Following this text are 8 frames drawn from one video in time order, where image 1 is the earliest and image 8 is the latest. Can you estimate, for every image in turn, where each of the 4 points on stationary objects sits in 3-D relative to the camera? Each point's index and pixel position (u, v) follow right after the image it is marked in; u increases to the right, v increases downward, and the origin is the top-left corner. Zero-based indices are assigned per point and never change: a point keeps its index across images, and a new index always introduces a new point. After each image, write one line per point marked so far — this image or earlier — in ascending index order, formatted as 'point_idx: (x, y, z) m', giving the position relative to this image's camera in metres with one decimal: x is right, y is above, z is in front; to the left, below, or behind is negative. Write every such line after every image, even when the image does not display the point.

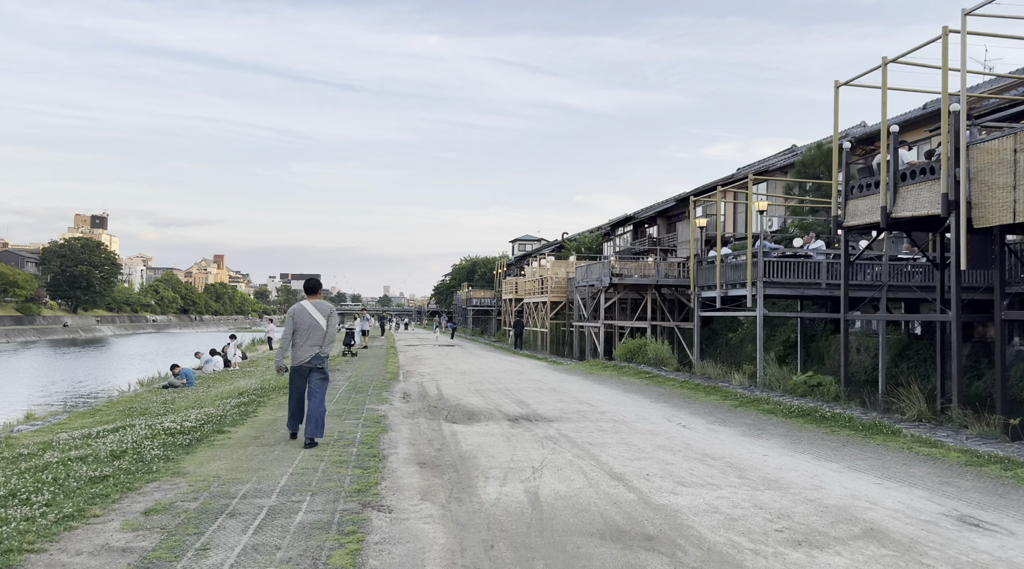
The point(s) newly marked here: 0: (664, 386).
0: (+3.1, -2.1, +17.2) m
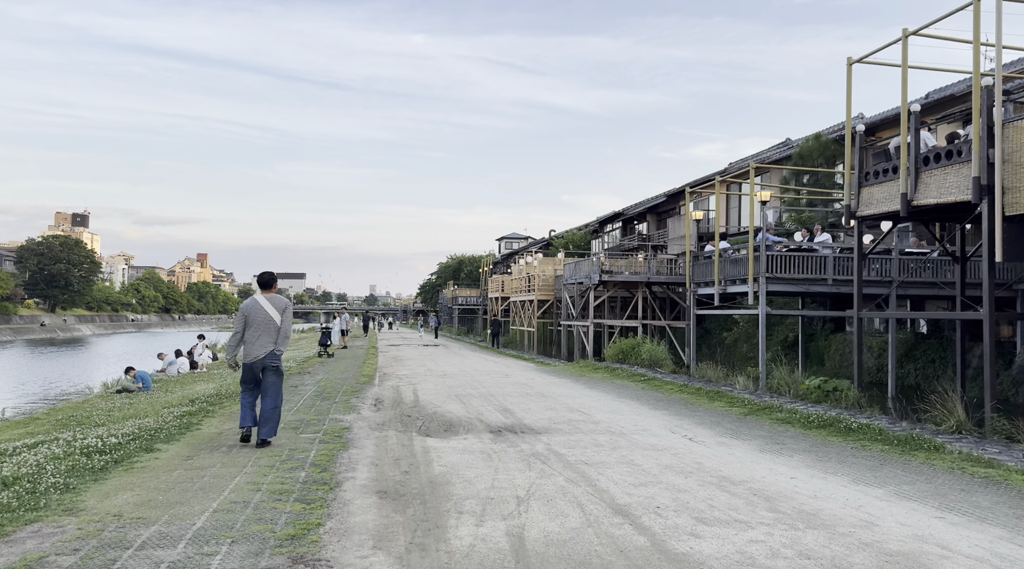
0: (+2.8, -2.0, +15.8) m
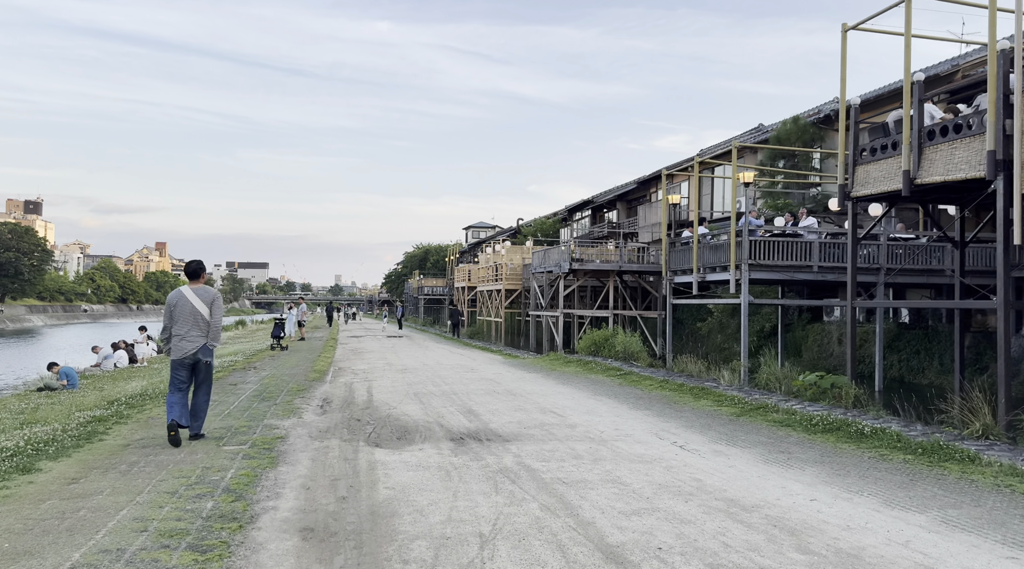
0: (+2.2, -1.8, +14.4) m
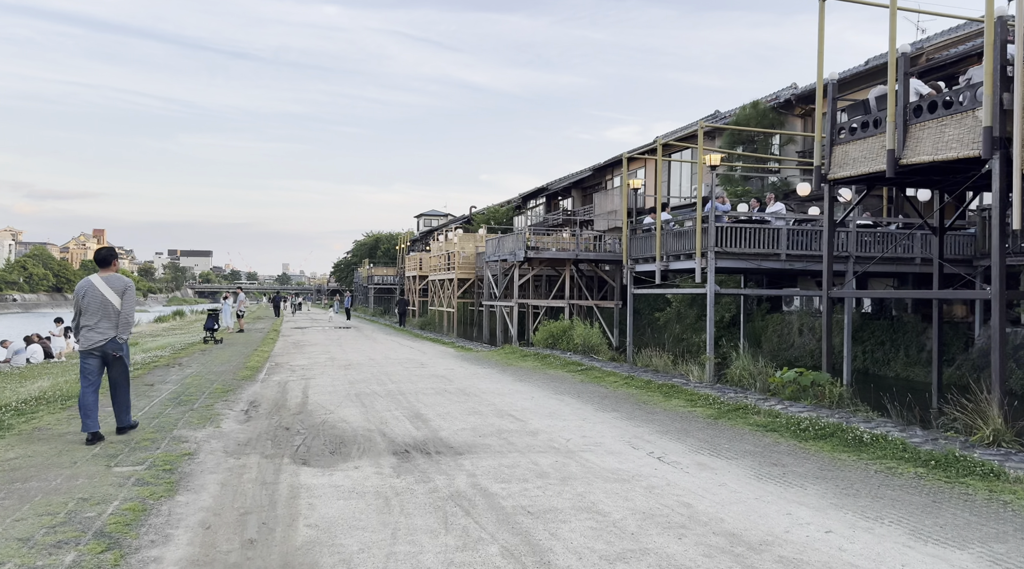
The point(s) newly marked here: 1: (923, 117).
0: (+1.5, -1.6, +13.3) m
1: (+5.7, +2.3, +11.5) m
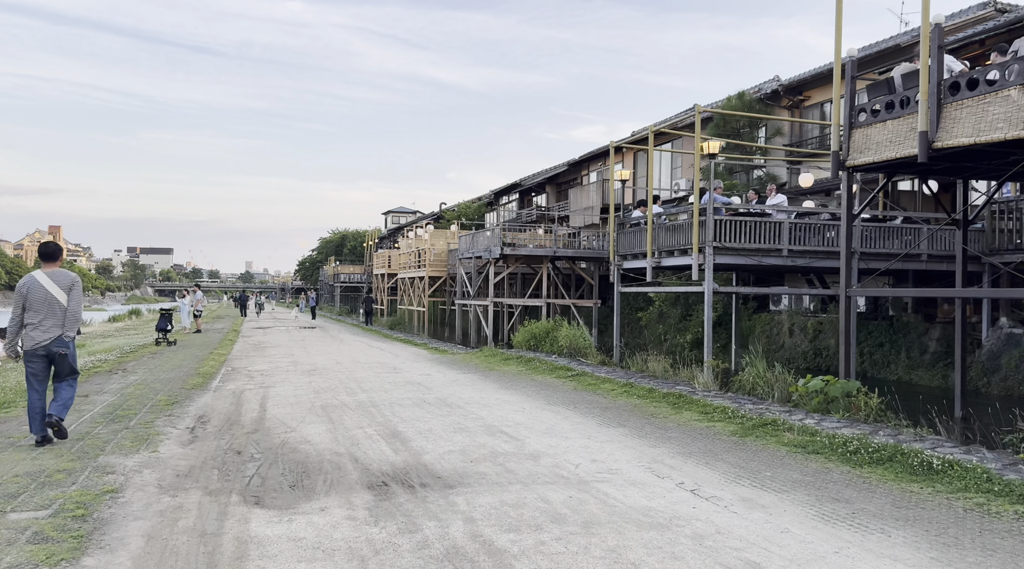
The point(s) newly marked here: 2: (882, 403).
0: (+1.3, -1.6, +11.9) m
1: (+5.5, +2.3, +10.3) m
2: (+4.2, -1.3, +9.4) m
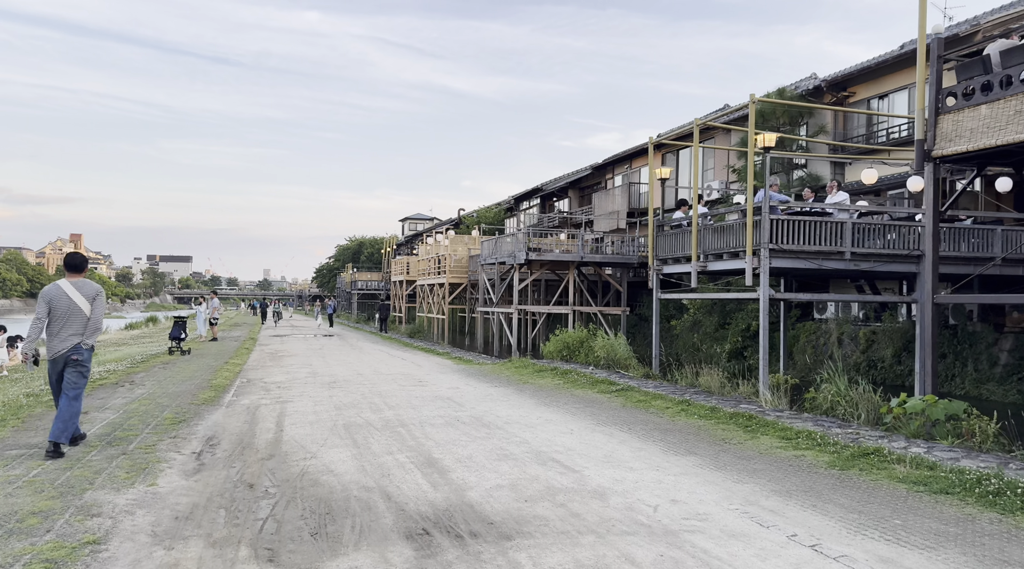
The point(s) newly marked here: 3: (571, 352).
0: (+1.8, -1.6, +10.6) m
1: (+6.1, +2.3, +9.0) m
2: (+4.7, -1.4, +8.1) m
3: (+1.3, -1.5, +18.6) m
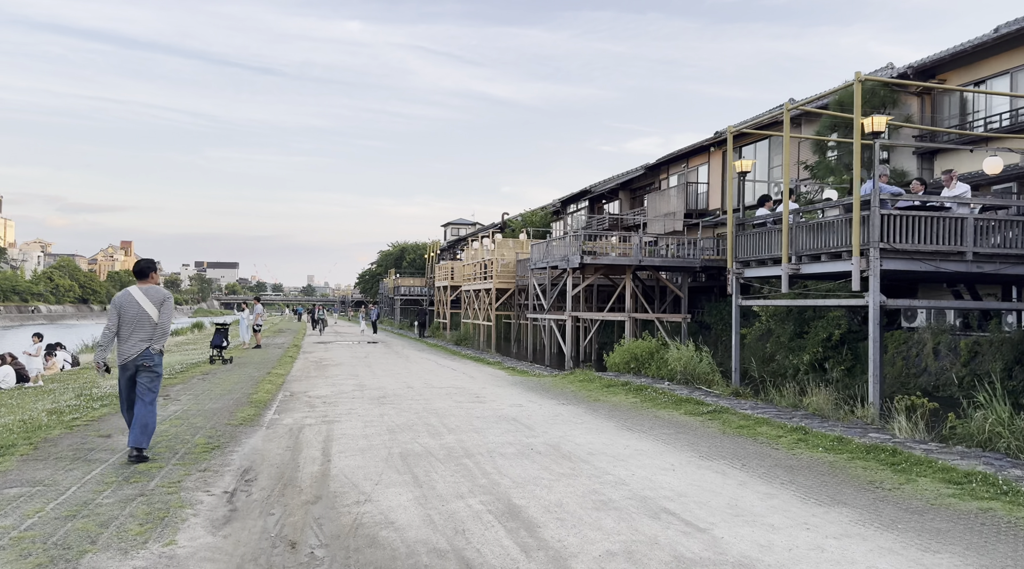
0: (+2.7, -1.7, +9.0) m
1: (+6.9, +2.2, +7.1) m
2: (+5.5, -1.4, +6.3) m
3: (+2.6, -1.6, +16.9) m
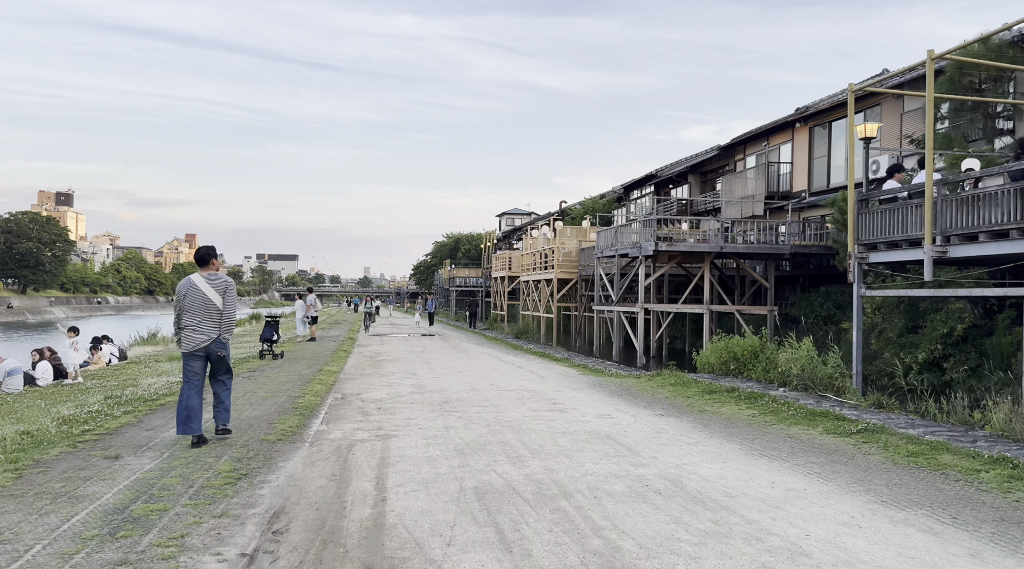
0: (+3.6, -1.6, +6.6) m
1: (+7.6, +2.4, +4.5) m
2: (+6.2, -1.3, +3.8) m
3: (+4.0, -1.4, +14.6) m
